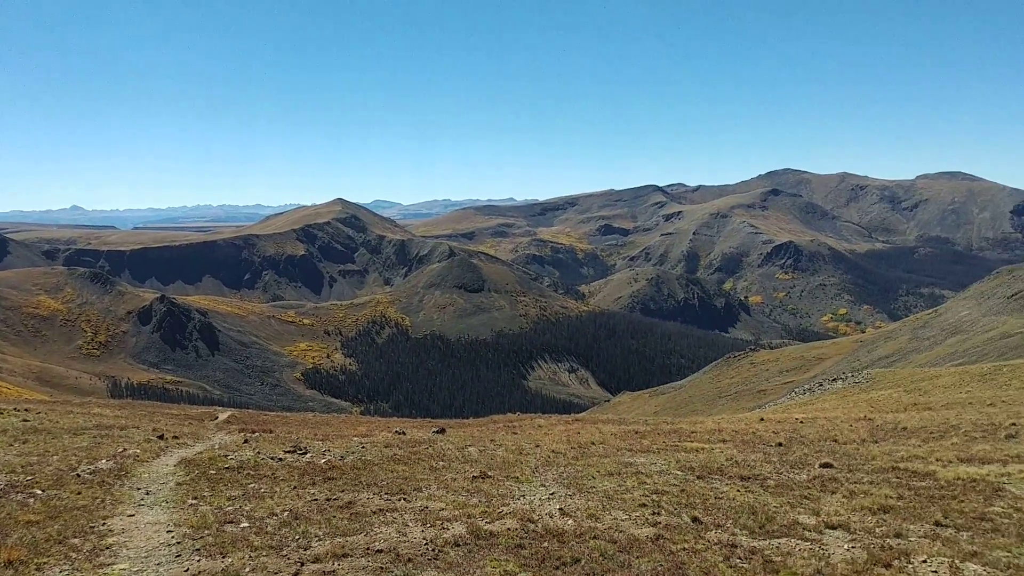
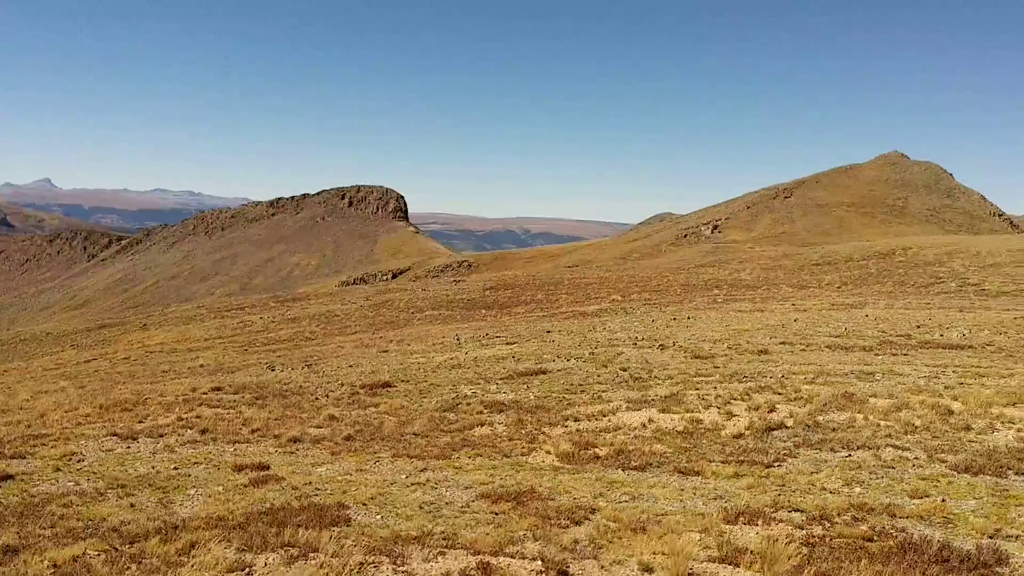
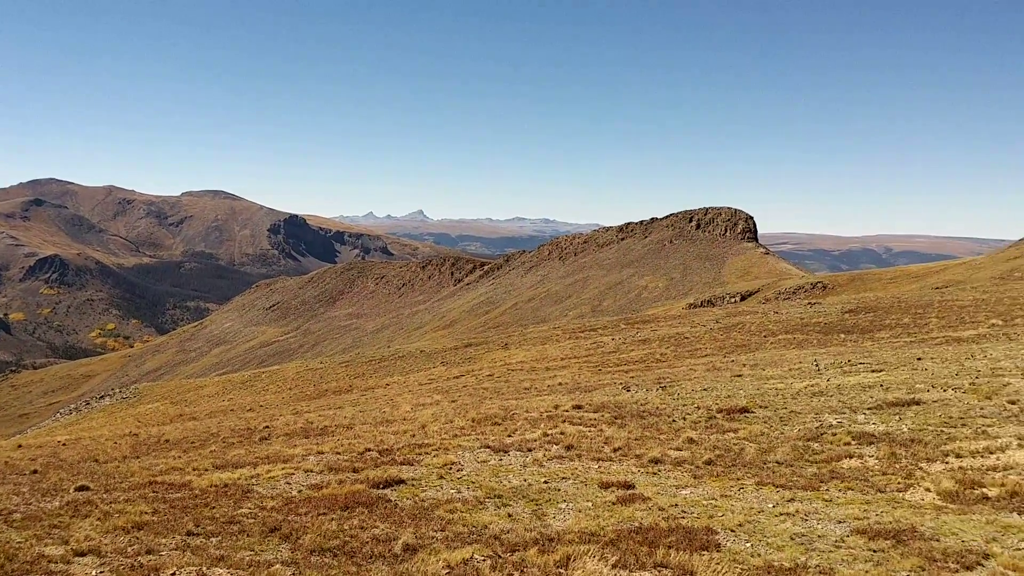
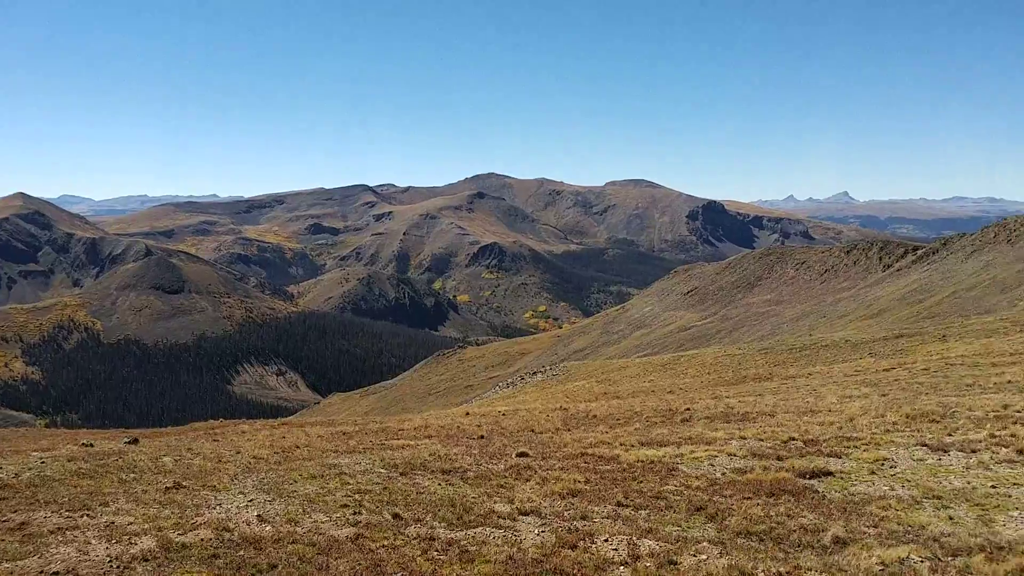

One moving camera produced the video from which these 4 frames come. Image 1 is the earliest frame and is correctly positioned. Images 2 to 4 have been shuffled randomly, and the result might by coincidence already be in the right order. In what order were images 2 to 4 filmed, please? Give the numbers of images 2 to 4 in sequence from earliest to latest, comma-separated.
4, 3, 2
